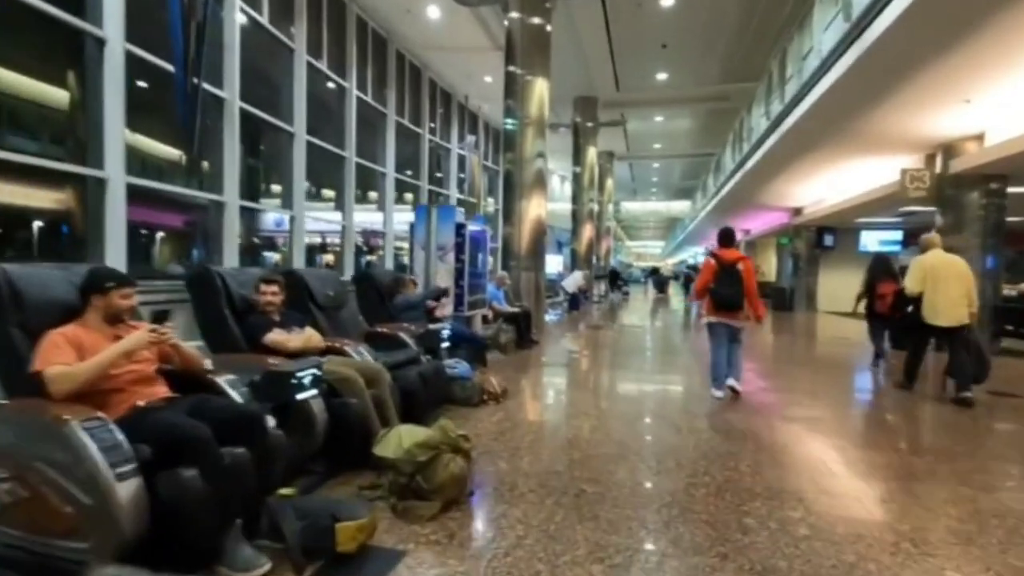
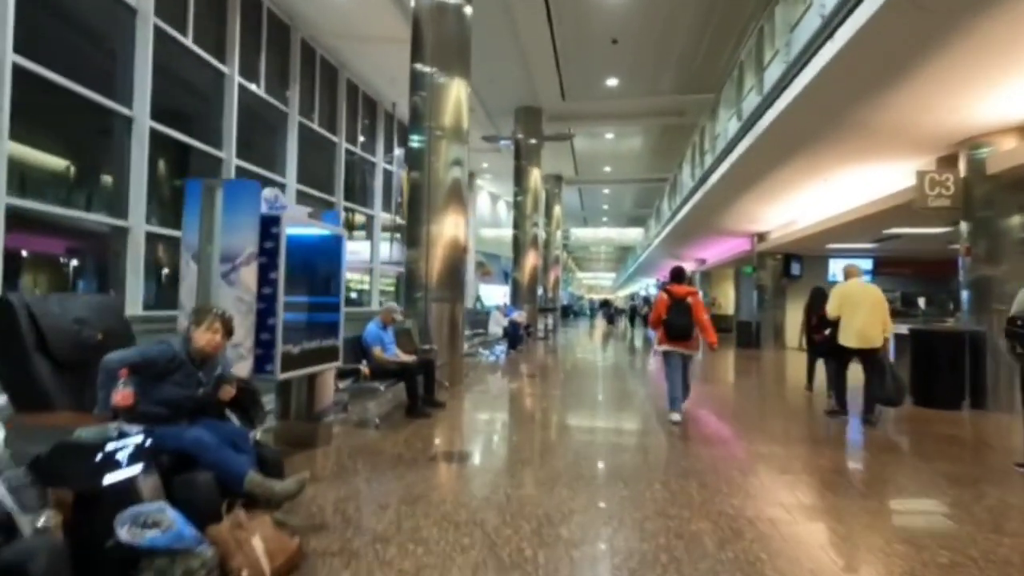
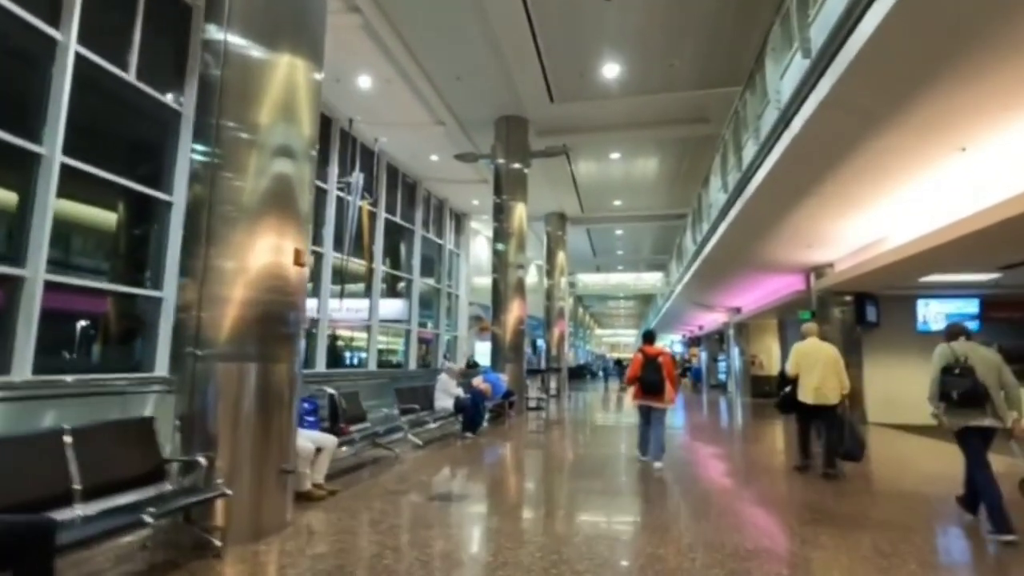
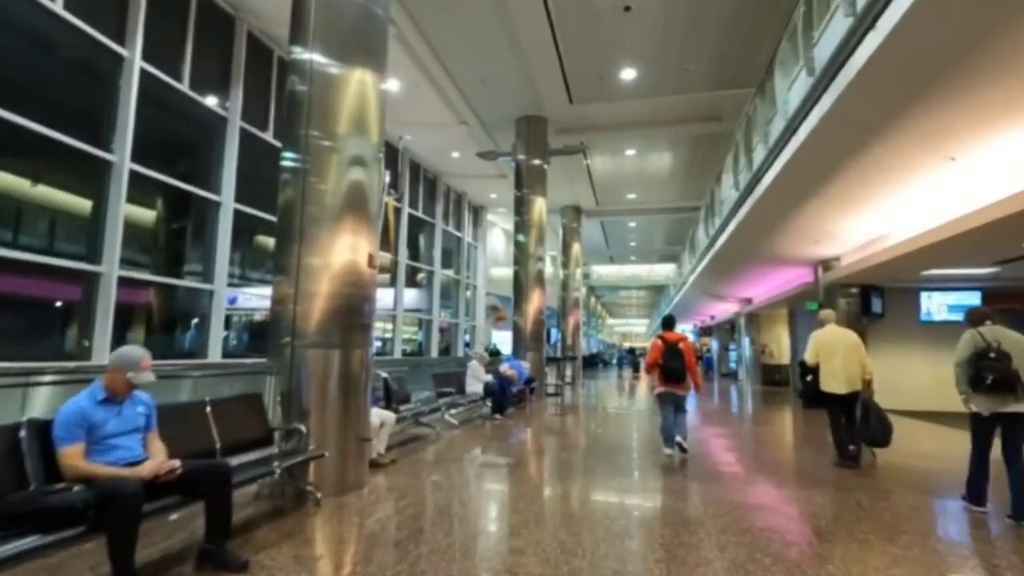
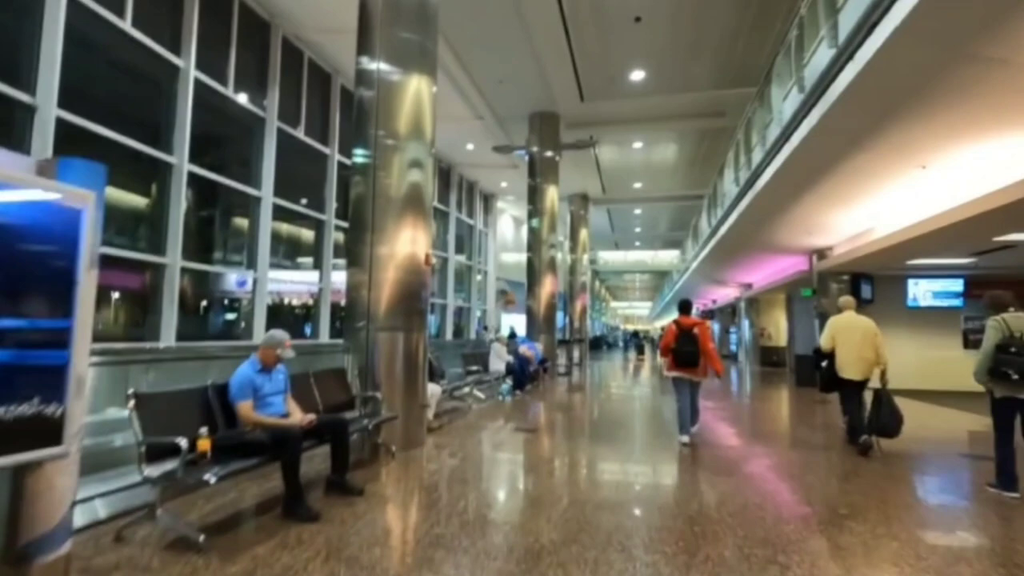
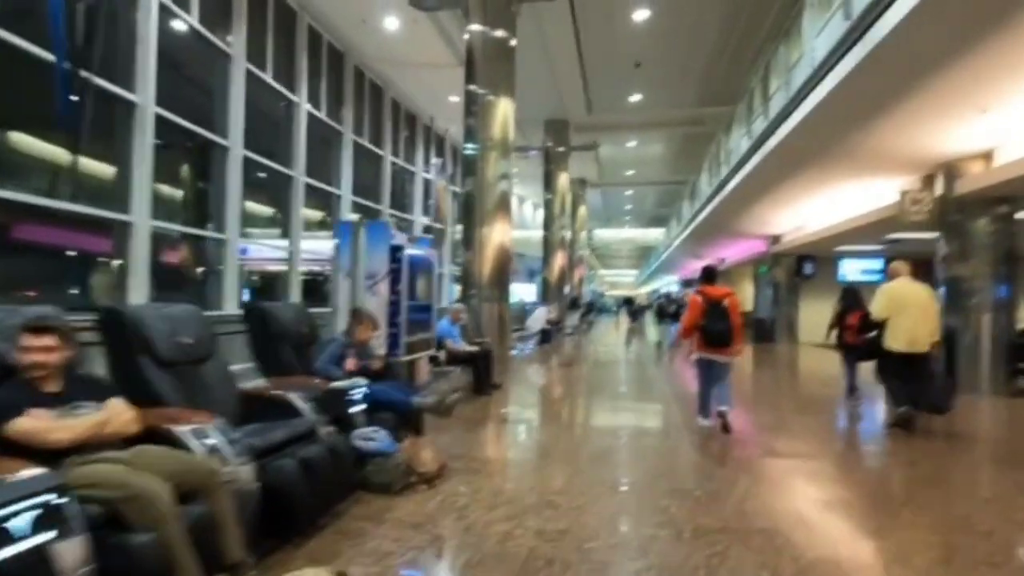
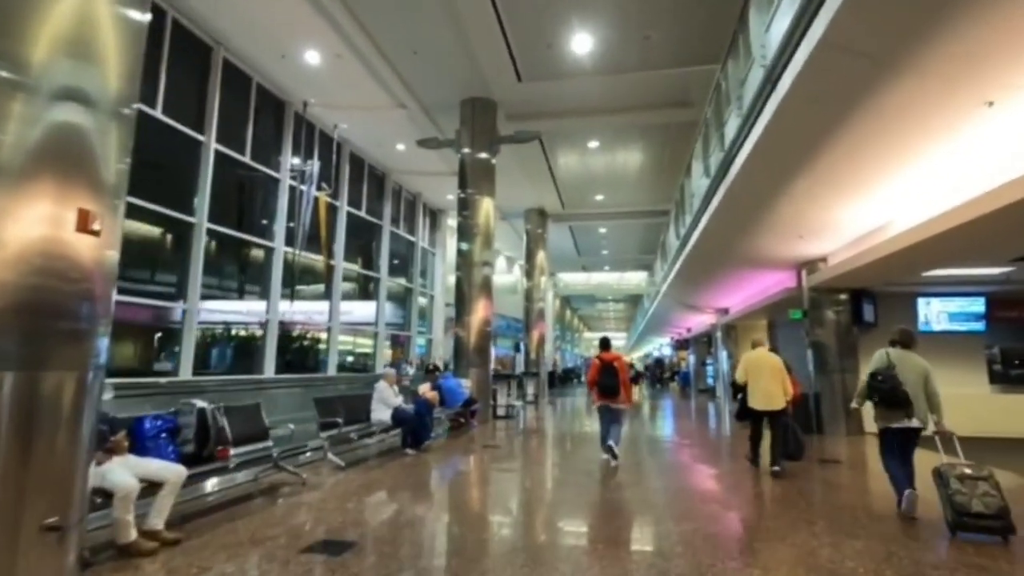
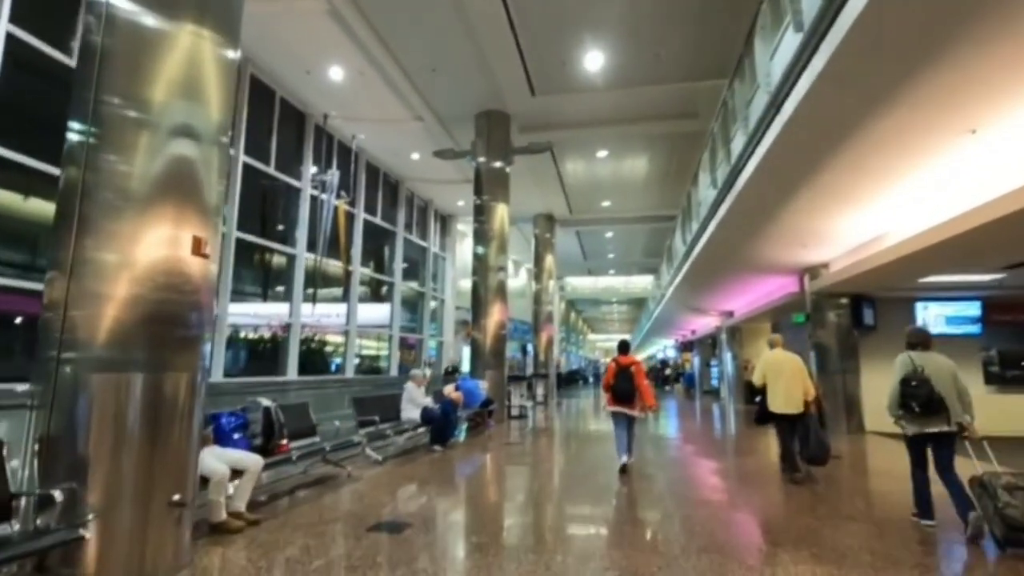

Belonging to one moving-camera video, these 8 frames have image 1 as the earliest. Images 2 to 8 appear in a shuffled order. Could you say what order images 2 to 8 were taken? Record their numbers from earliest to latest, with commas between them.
6, 2, 5, 4, 3, 8, 7
